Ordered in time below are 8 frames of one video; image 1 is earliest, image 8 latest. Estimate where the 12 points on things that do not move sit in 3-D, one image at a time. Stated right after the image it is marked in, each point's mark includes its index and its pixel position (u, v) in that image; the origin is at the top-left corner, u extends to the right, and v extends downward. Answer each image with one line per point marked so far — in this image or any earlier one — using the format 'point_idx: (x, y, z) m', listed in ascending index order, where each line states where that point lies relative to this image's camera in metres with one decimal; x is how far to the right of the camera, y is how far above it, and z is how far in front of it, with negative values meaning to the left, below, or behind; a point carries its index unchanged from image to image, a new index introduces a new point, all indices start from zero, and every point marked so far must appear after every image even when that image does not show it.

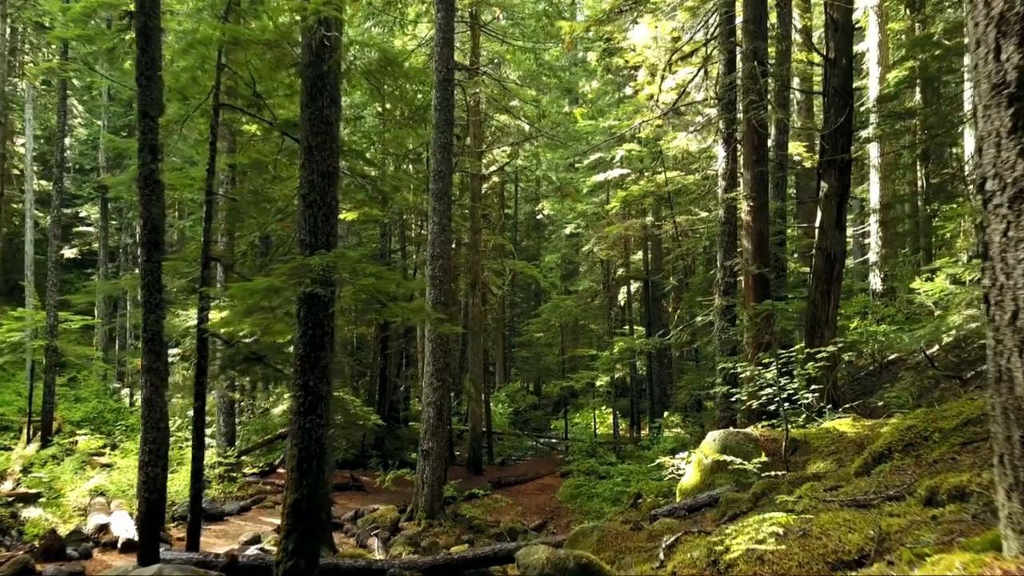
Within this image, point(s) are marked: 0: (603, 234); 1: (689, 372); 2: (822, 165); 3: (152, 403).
0: (+2.4, +1.3, +19.9) m
1: (+3.7, -1.7, +16.1) m
2: (+4.2, +1.7, +10.5) m
3: (-3.3, -1.1, +7.1) m
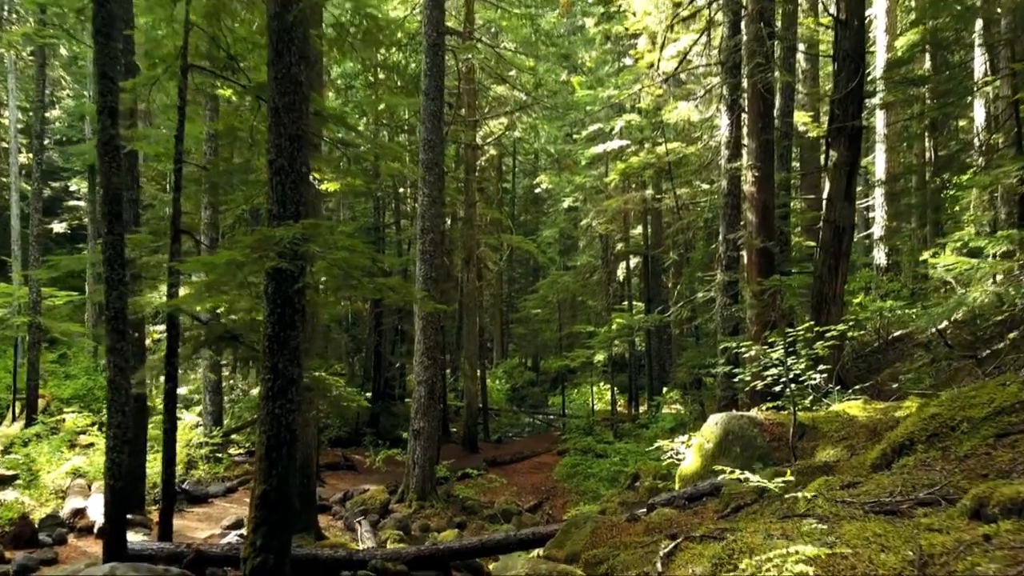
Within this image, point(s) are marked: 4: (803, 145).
0: (+2.3, +2.0, +19.3) m
1: (+3.6, -1.2, +15.6) m
2: (+4.1, +2.0, +9.9) m
3: (-3.4, -0.8, +6.6) m
4: (+6.1, +3.0, +16.3) m
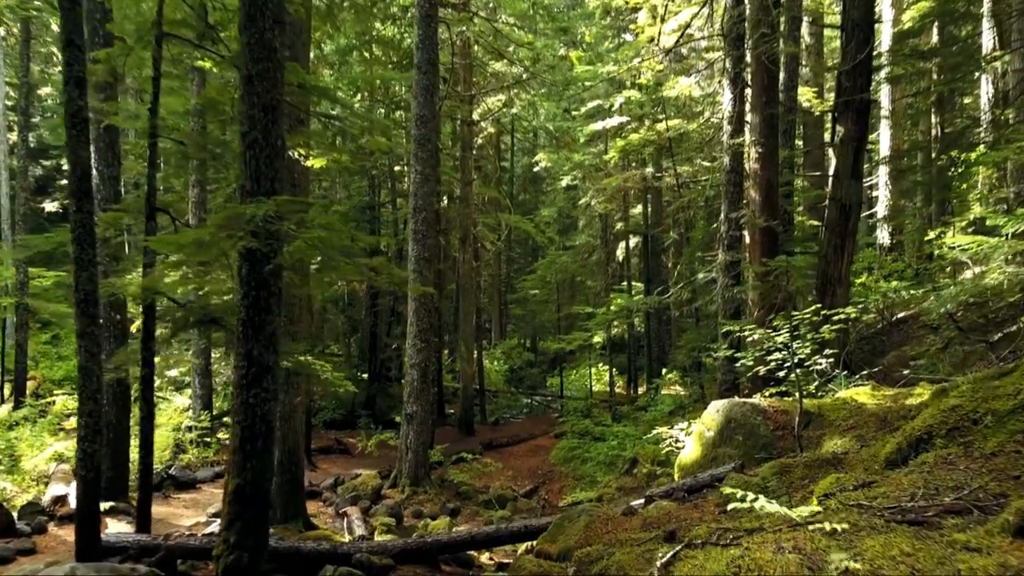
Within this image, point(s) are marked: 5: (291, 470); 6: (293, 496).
0: (+2.2, +2.5, +18.9) m
1: (+3.5, -0.8, +15.3) m
2: (+4.0, +2.2, +9.5) m
3: (-3.5, -0.7, +6.3) m
4: (+6.1, +3.4, +15.9) m
5: (-2.6, -2.2, +9.2) m
6: (-2.6, -2.5, +9.2) m
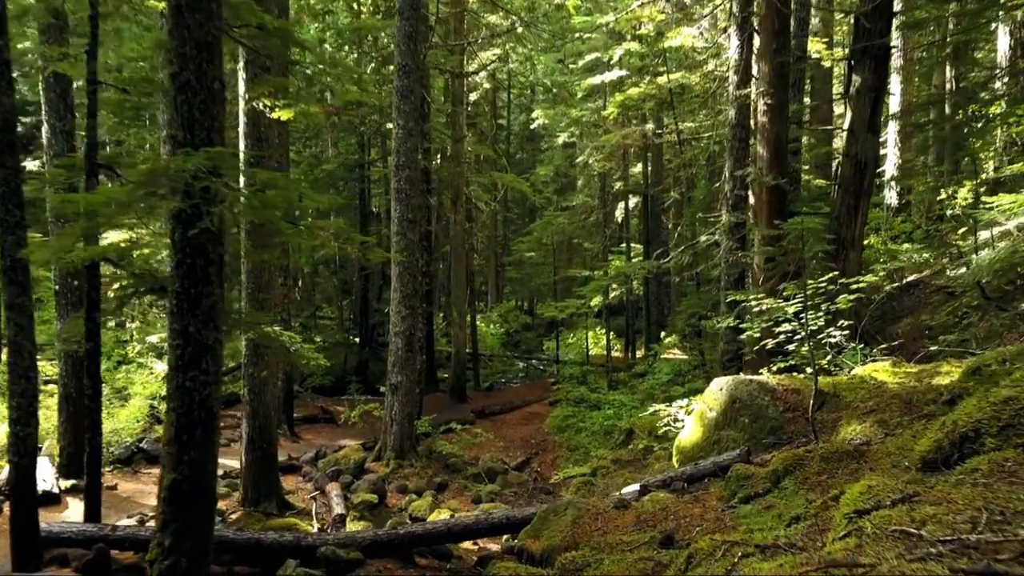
0: (+2.0, +3.4, +18.1) m
1: (+3.4, -0.1, +14.6) m
2: (+3.9, +2.6, +8.7) m
3: (-3.6, -0.4, +5.6) m
4: (+5.9, +4.2, +15.0) m
5: (-2.8, -1.8, +8.6) m
6: (-2.7, -2.1, +8.6) m
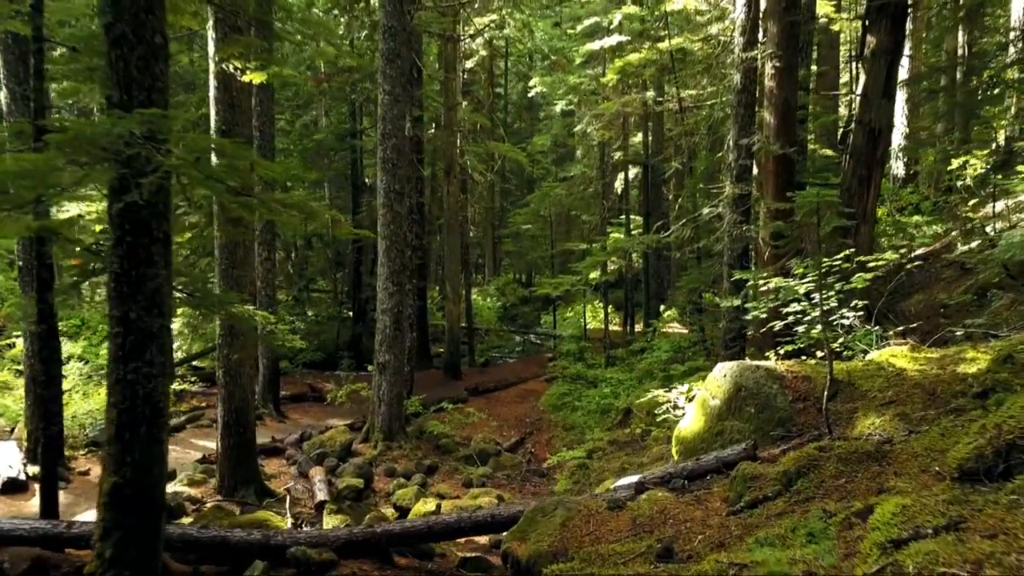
0: (+1.9, +4.0, +17.5) m
1: (+3.3, +0.3, +14.1) m
2: (+3.8, +2.9, +8.1) m
3: (-3.7, -0.3, +5.2) m
4: (+5.8, +4.6, +14.3) m
5: (-2.9, -1.5, +8.1) m
6: (-2.8, -1.8, +8.2) m
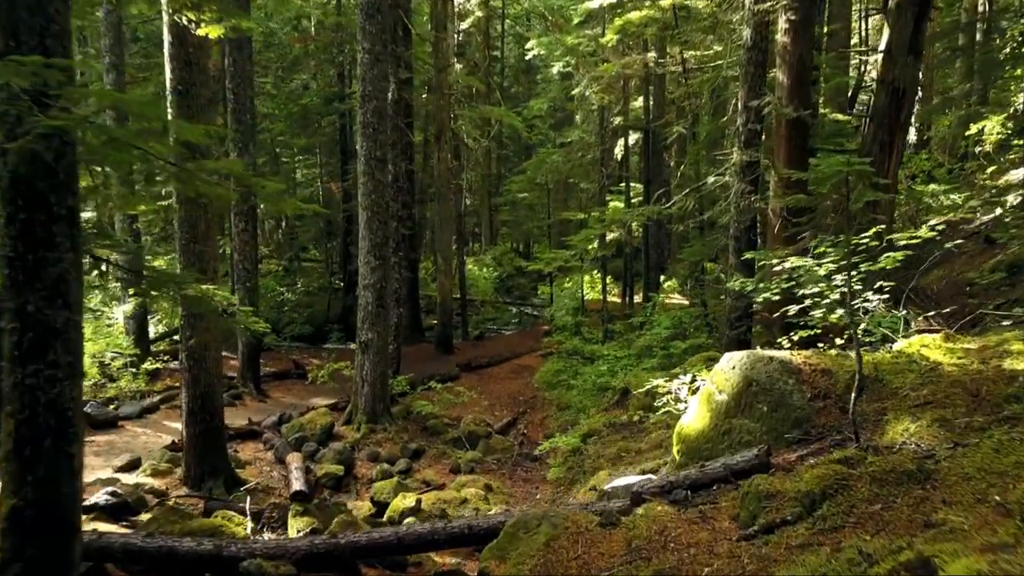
0: (+1.8, +4.6, +16.6) m
1: (+3.1, +0.8, +13.5) m
2: (+3.7, +3.1, +7.3) m
3: (-3.8, -0.2, +4.5) m
4: (+5.7, +5.1, +13.5) m
5: (-3.0, -1.3, +7.5) m
6: (-3.0, -1.6, +7.6) m
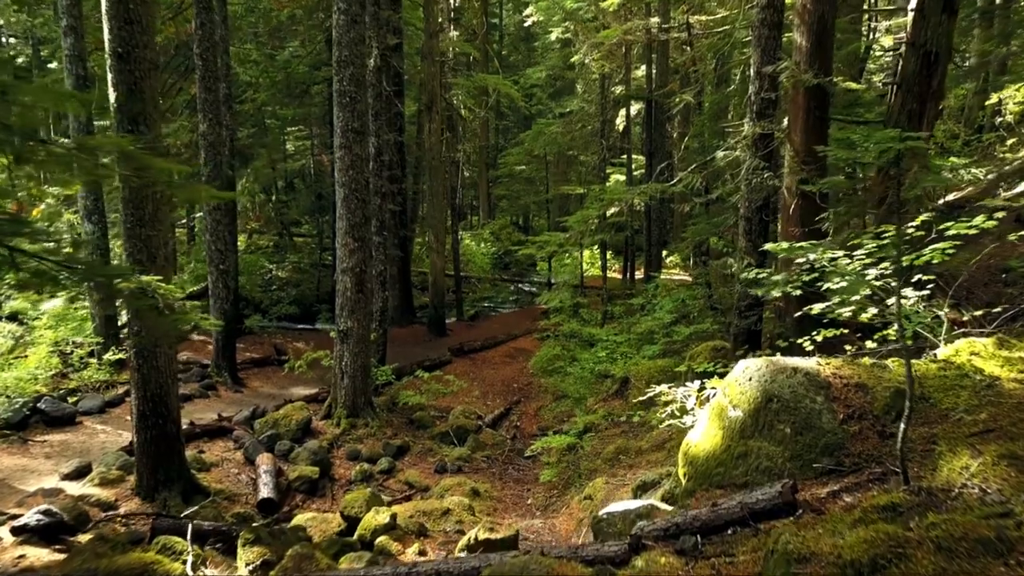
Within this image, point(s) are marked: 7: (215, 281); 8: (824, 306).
0: (+1.7, +5.0, +15.7) m
1: (+3.0, +1.2, +12.7) m
2: (+3.5, +3.2, +6.5) m
3: (-4.0, -0.2, +3.8) m
4: (+5.6, +5.4, +12.5) m
5: (-3.1, -1.2, +6.8) m
6: (-3.1, -1.5, +6.9) m
7: (-4.2, +0.1, +10.9) m
8: (+2.0, -0.1, +4.9) m
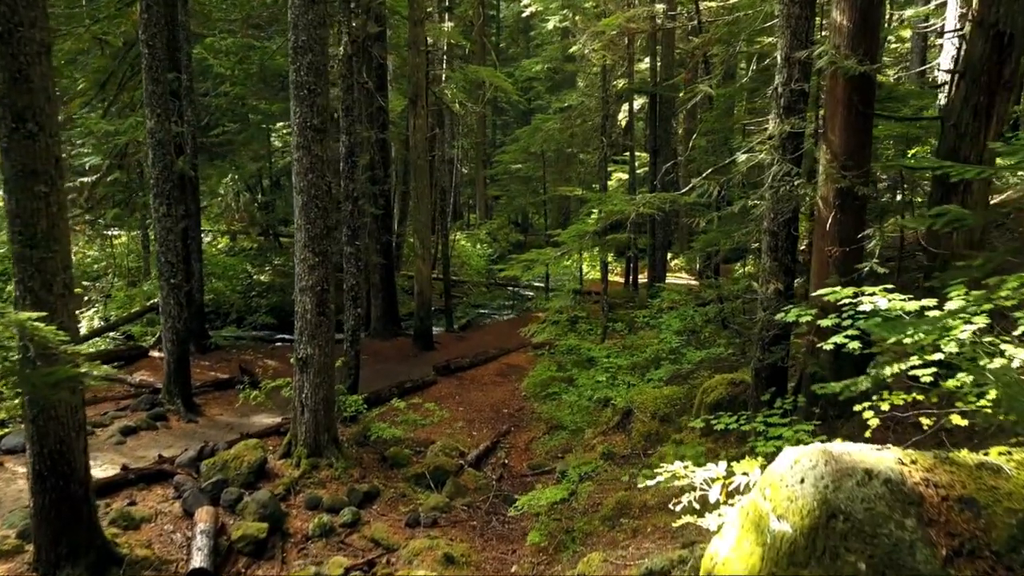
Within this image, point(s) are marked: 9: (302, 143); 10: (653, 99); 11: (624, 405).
0: (+1.6, +4.8, +14.4) m
1: (+2.9, +0.9, +11.4) m
2: (+3.4, +3.0, +5.2) m
3: (-4.1, -0.5, +2.5) m
4: (+5.5, +5.2, +11.2) m
5: (-3.3, -1.4, +5.6) m
6: (-3.2, -1.7, +5.7) m
7: (-4.4, -0.1, +9.7) m
8: (+1.8, -0.4, +3.6) m
9: (-2.1, +1.5, +7.9) m
10: (+2.8, +3.8, +15.6) m
11: (+1.3, -1.4, +9.0) m
